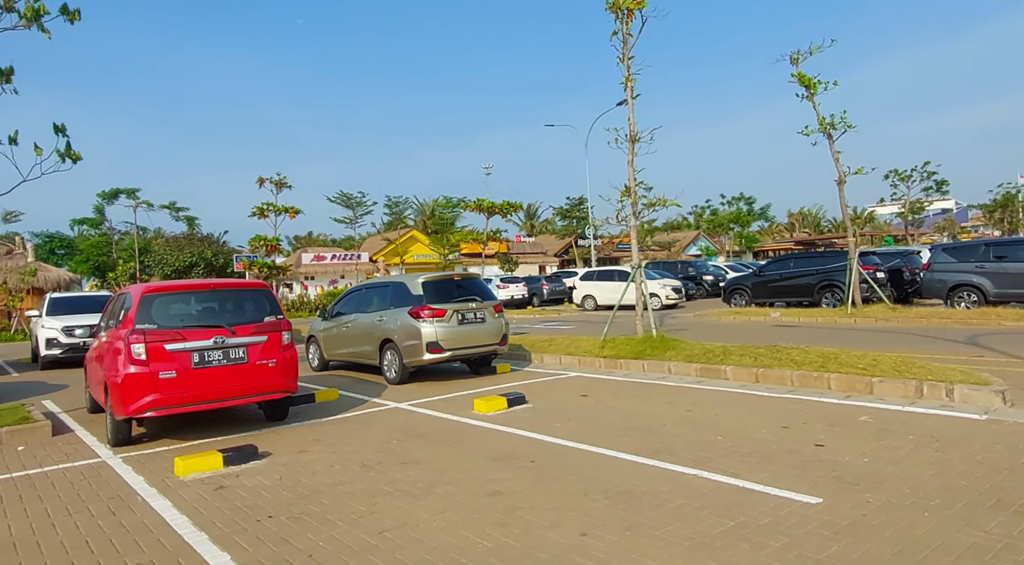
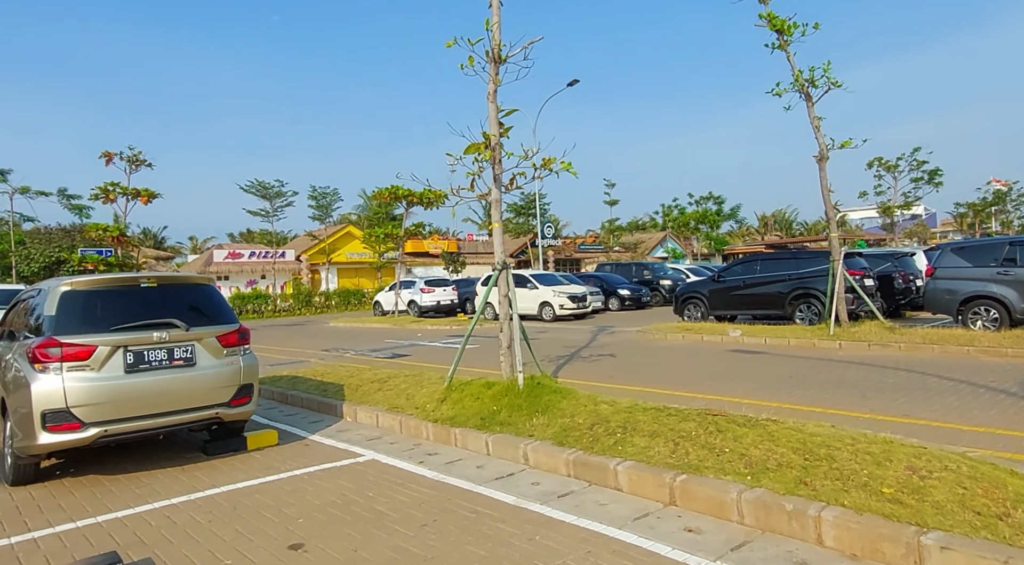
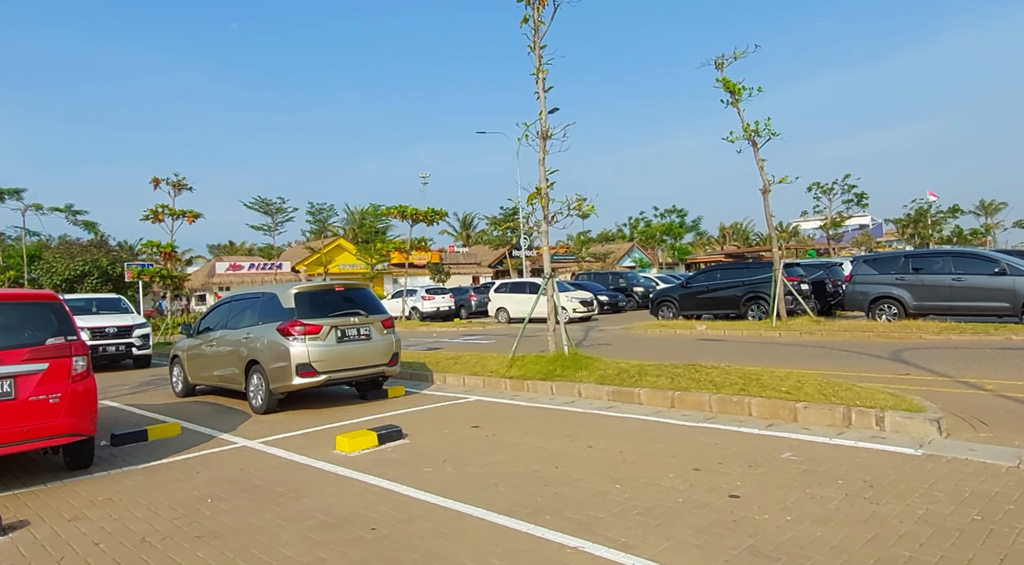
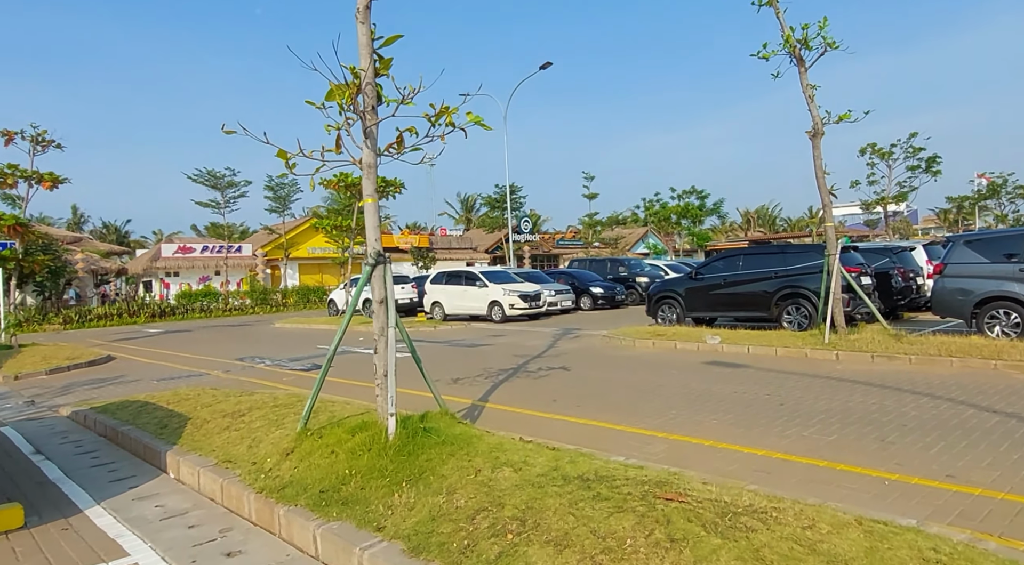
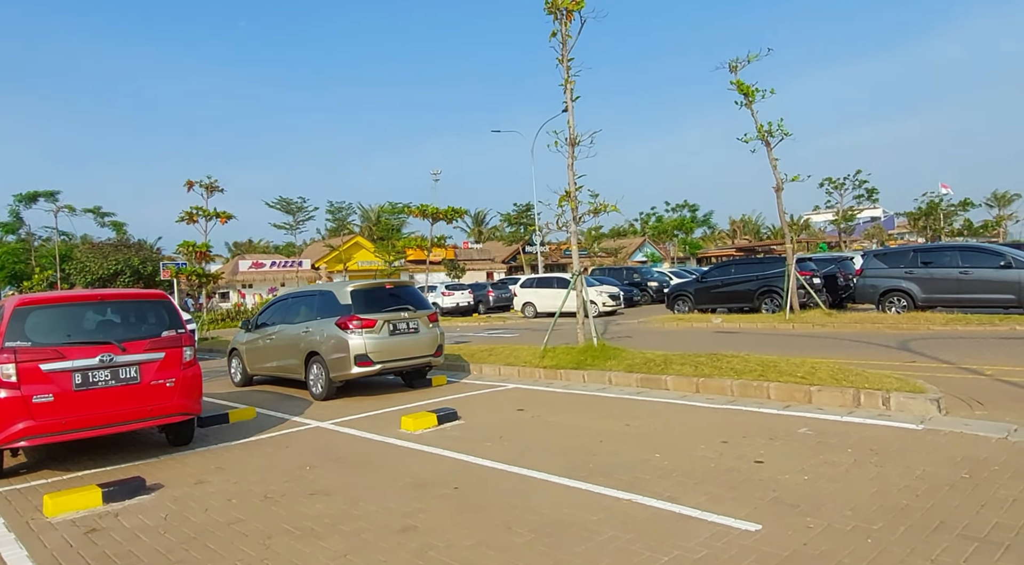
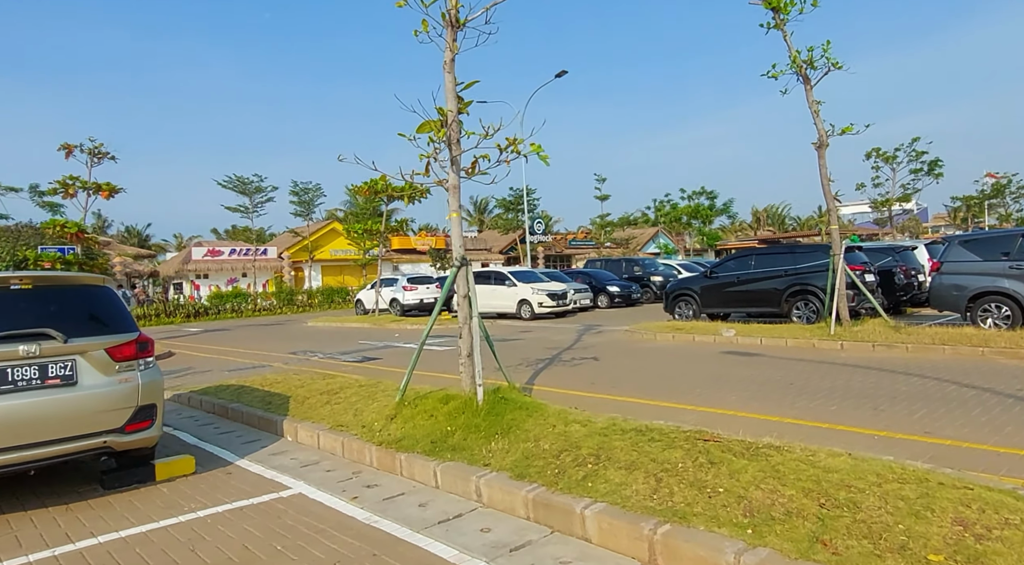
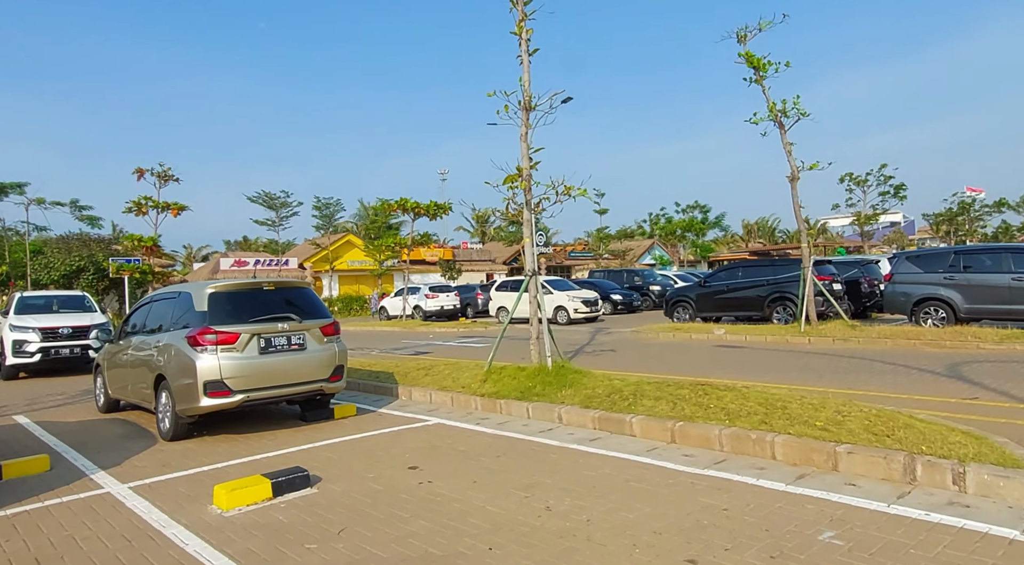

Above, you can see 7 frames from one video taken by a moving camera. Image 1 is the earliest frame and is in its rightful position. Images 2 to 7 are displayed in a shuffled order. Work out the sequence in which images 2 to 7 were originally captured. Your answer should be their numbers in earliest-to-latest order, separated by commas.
5, 3, 7, 2, 6, 4
